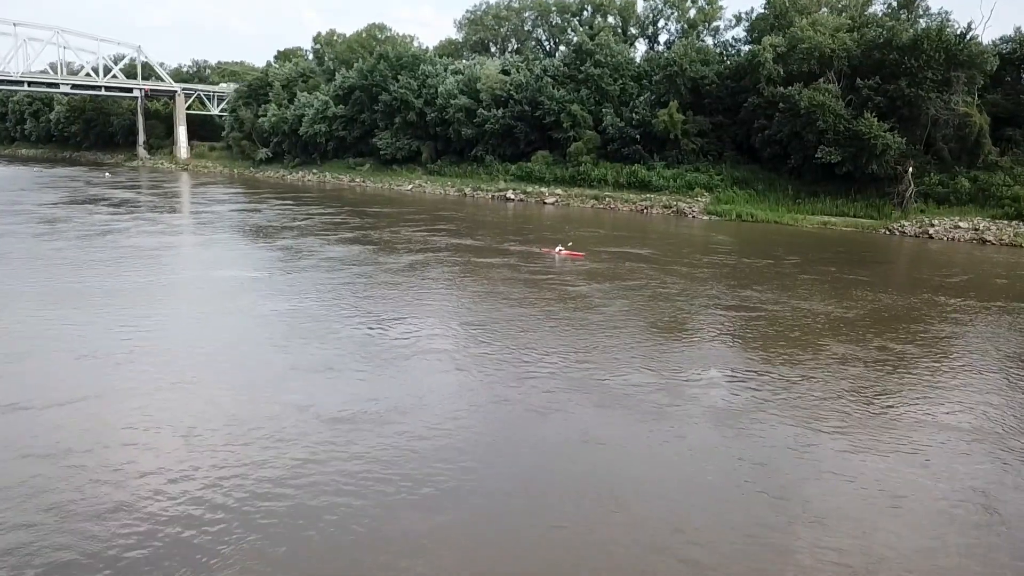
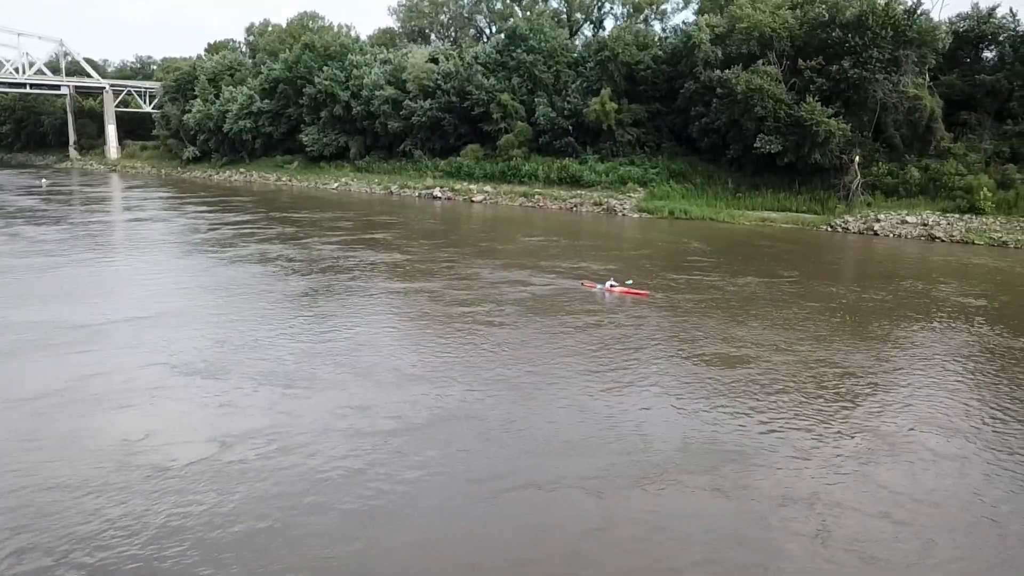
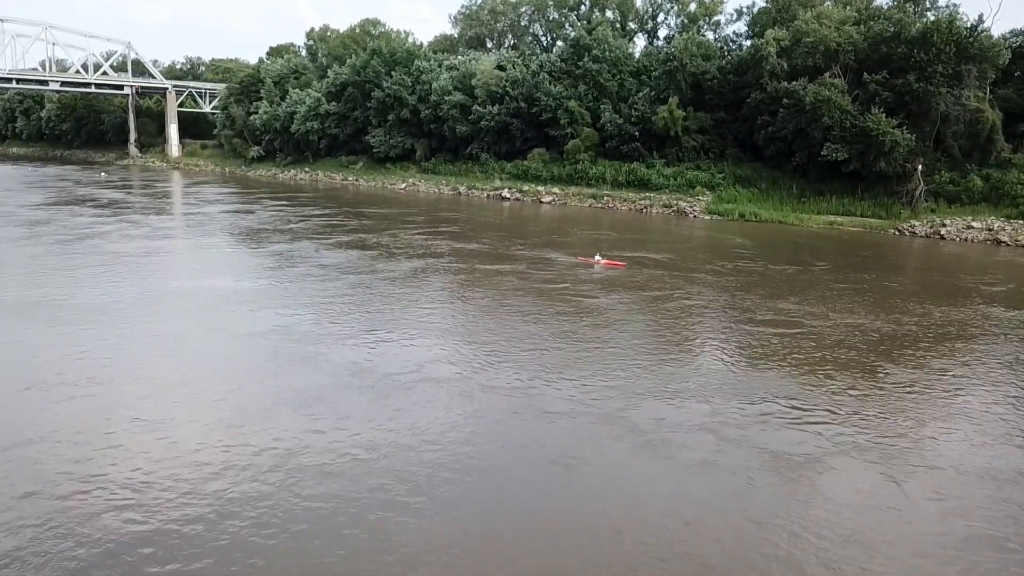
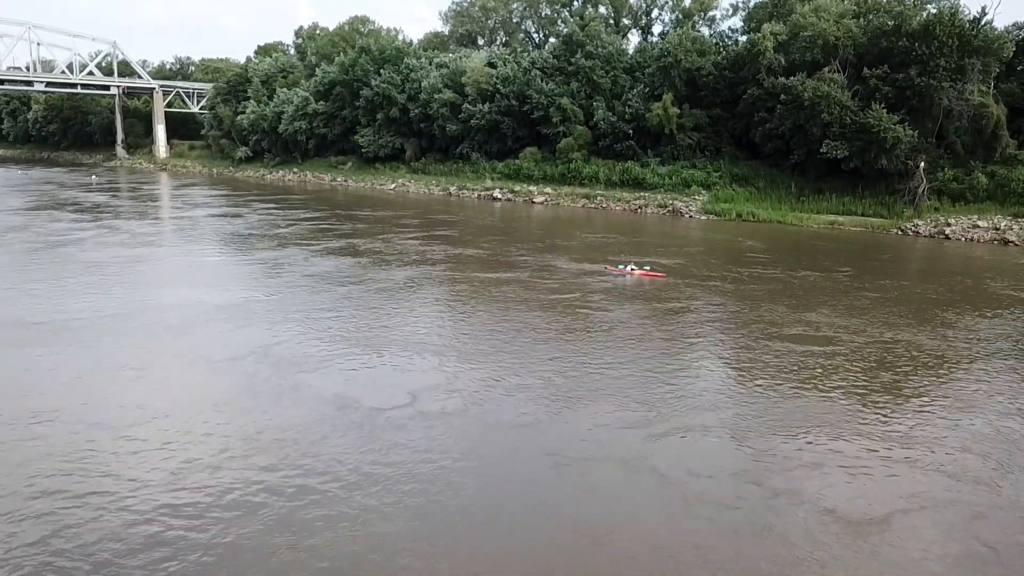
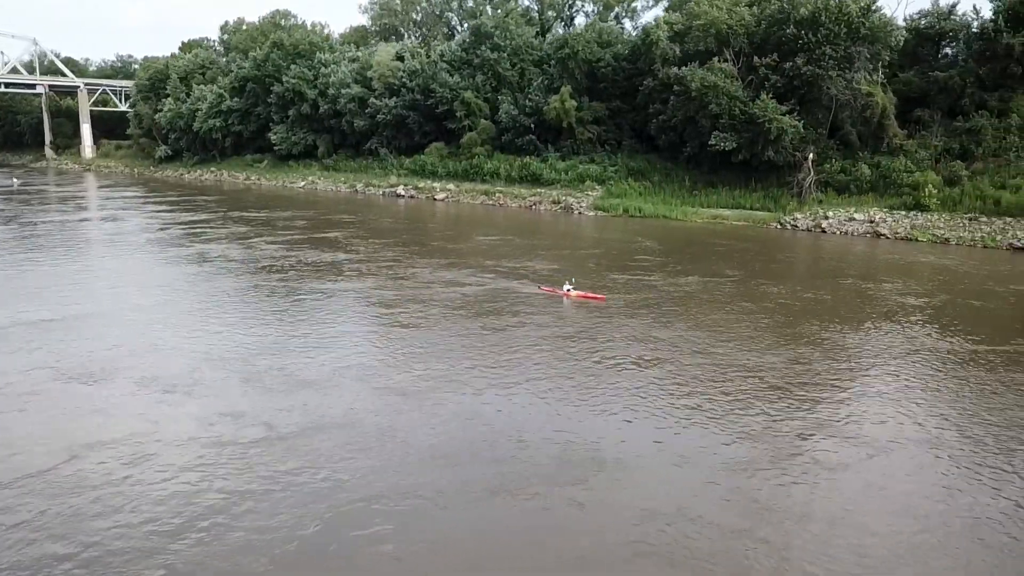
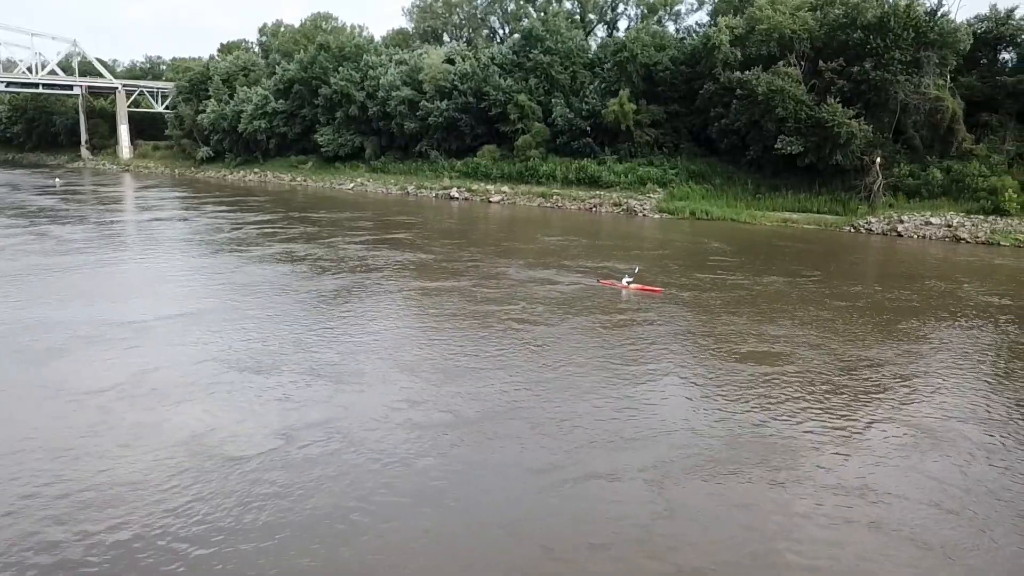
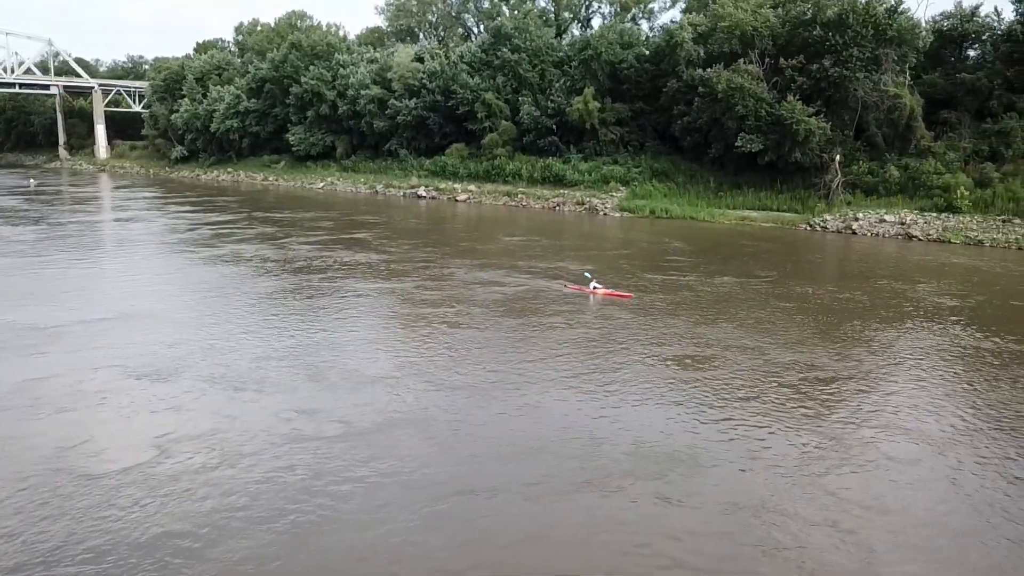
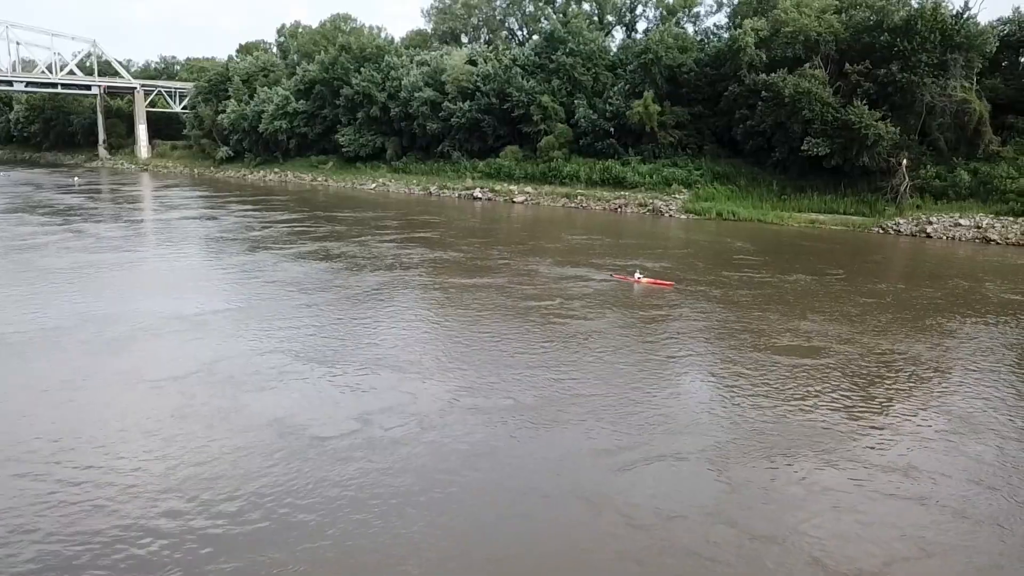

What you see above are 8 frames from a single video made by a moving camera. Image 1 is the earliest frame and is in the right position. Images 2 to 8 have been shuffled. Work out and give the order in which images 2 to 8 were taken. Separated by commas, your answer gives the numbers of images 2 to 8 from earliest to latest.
3, 4, 8, 6, 2, 7, 5
